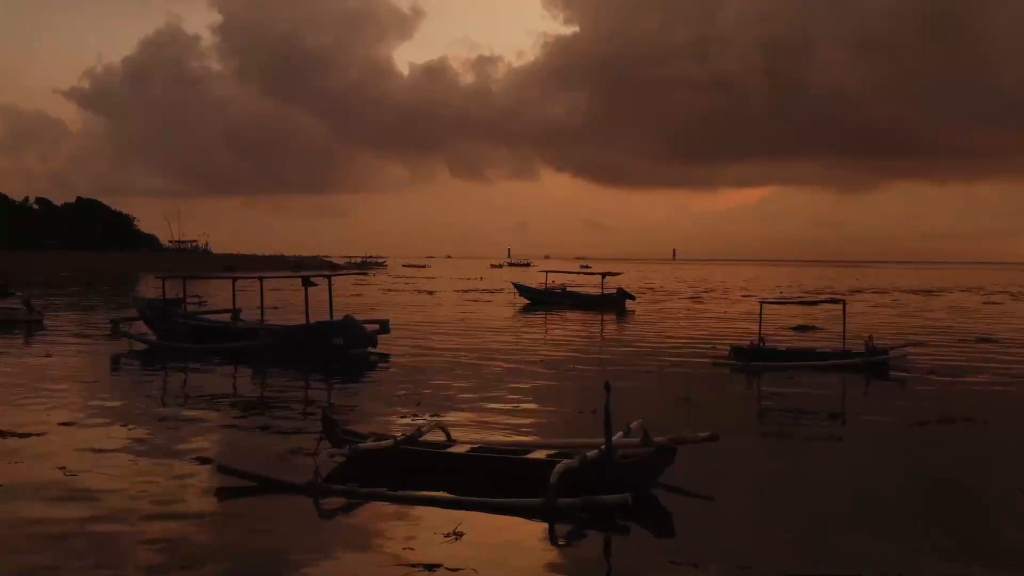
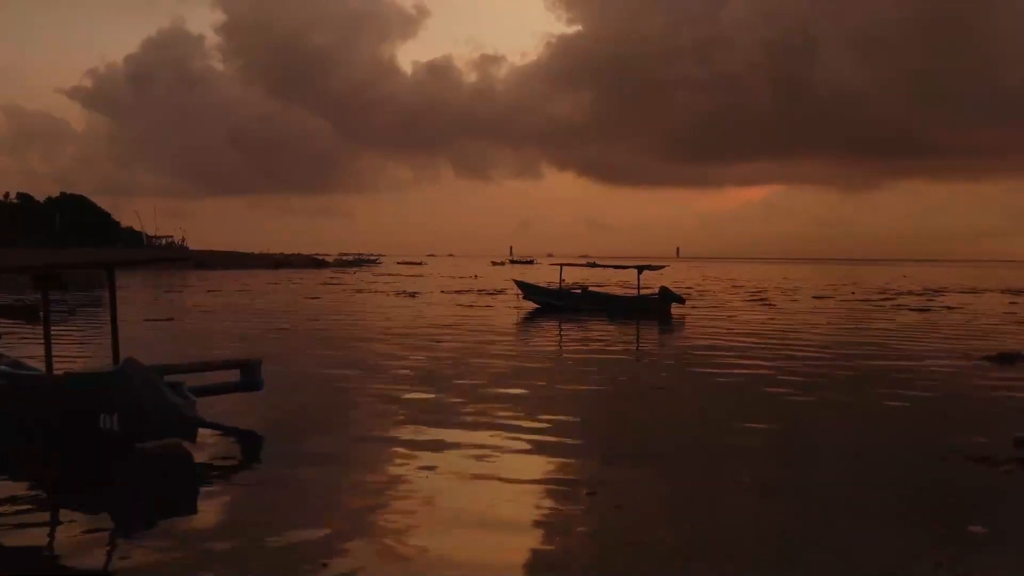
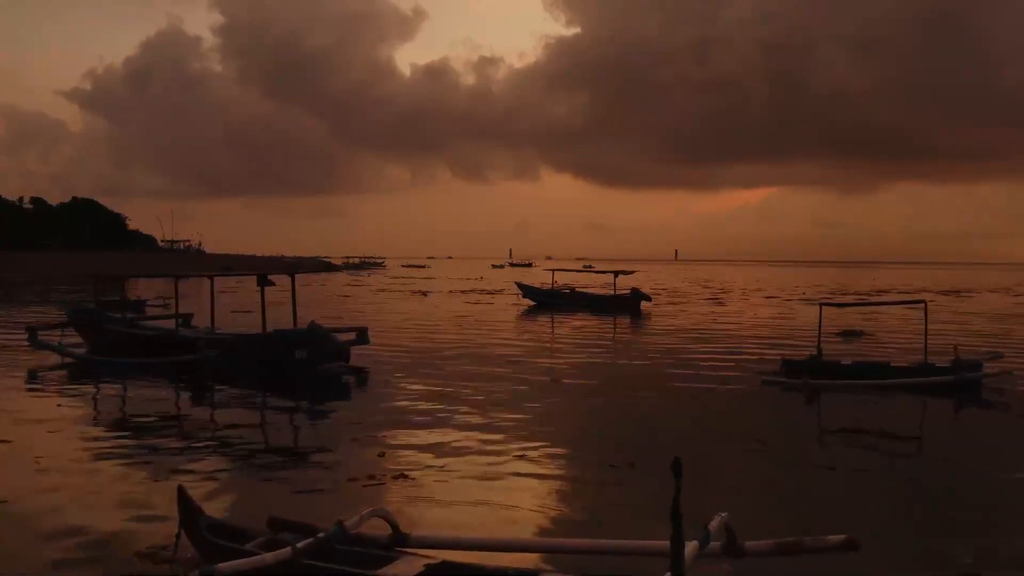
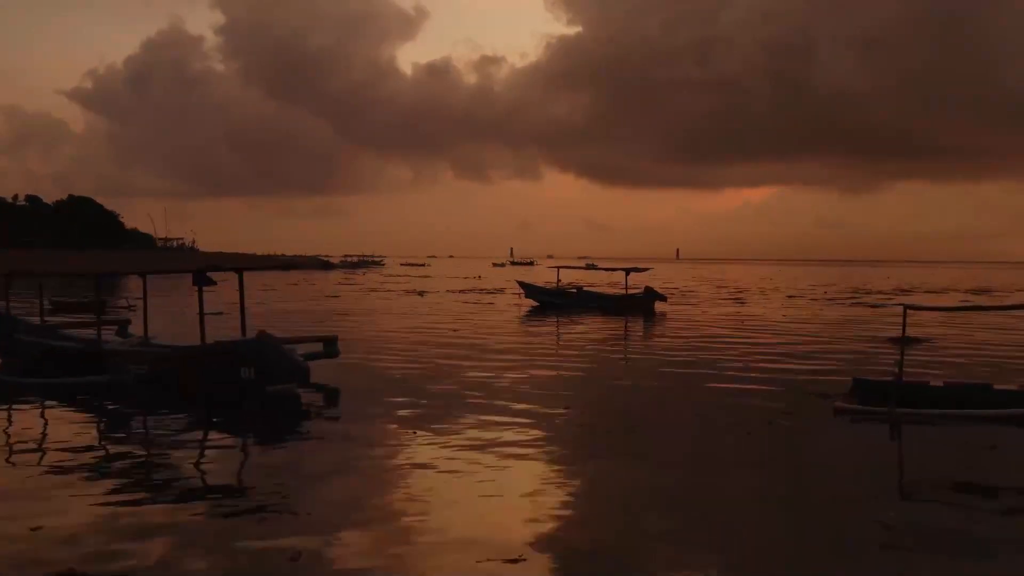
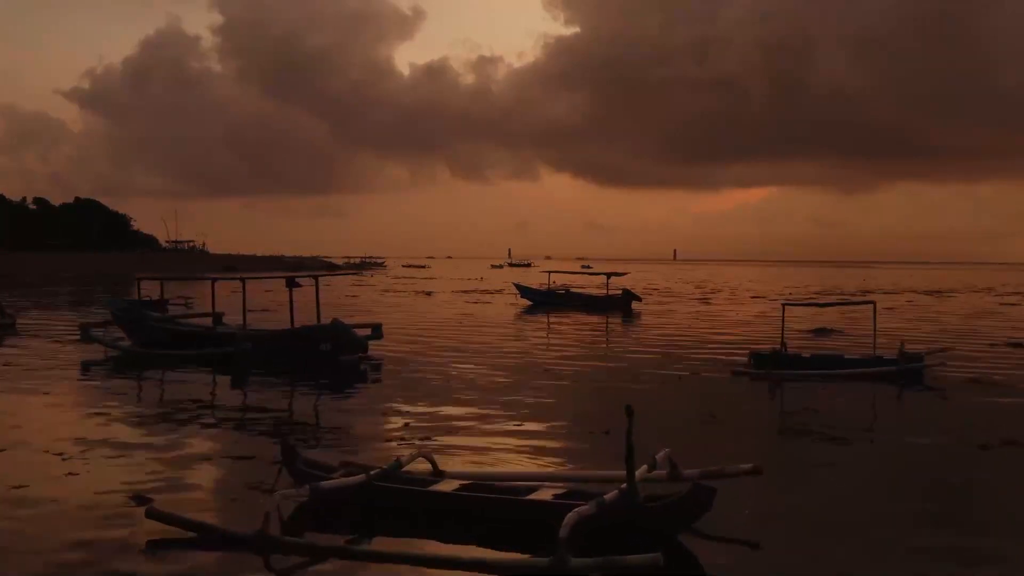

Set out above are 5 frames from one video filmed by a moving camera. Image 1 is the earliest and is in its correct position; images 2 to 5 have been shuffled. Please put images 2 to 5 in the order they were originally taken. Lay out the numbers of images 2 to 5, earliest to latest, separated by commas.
5, 3, 4, 2
